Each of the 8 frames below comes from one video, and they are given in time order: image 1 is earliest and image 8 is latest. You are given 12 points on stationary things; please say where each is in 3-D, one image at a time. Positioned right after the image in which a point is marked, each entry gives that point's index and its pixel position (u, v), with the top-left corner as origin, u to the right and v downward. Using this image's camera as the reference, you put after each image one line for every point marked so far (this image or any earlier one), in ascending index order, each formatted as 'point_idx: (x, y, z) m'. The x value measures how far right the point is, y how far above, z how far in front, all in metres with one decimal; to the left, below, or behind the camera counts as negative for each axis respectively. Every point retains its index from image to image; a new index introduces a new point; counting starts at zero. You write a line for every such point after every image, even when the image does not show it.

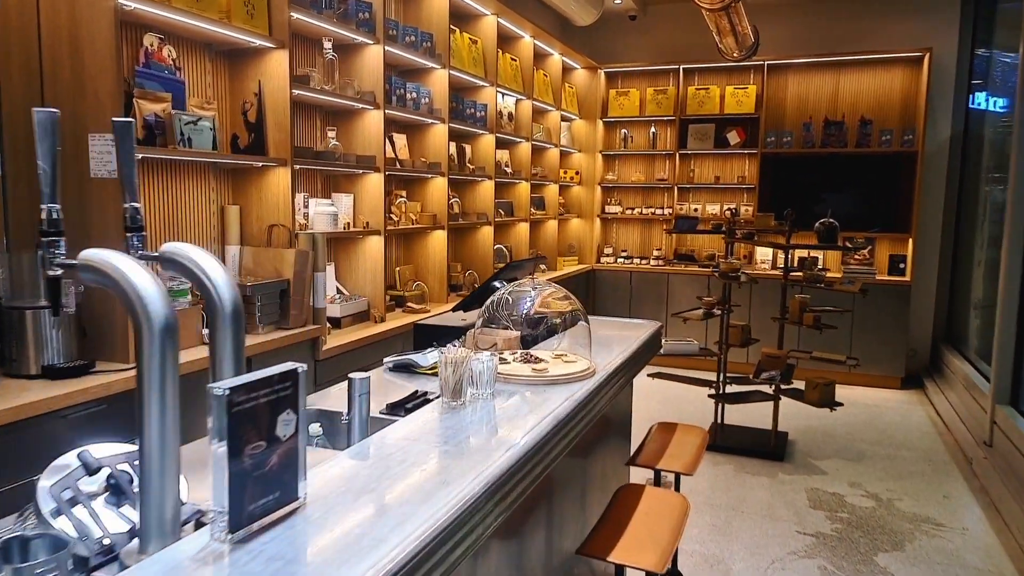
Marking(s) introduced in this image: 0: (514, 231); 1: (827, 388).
0: (0.0, +0.5, +5.9) m
1: (+2.0, -0.6, +4.5) m
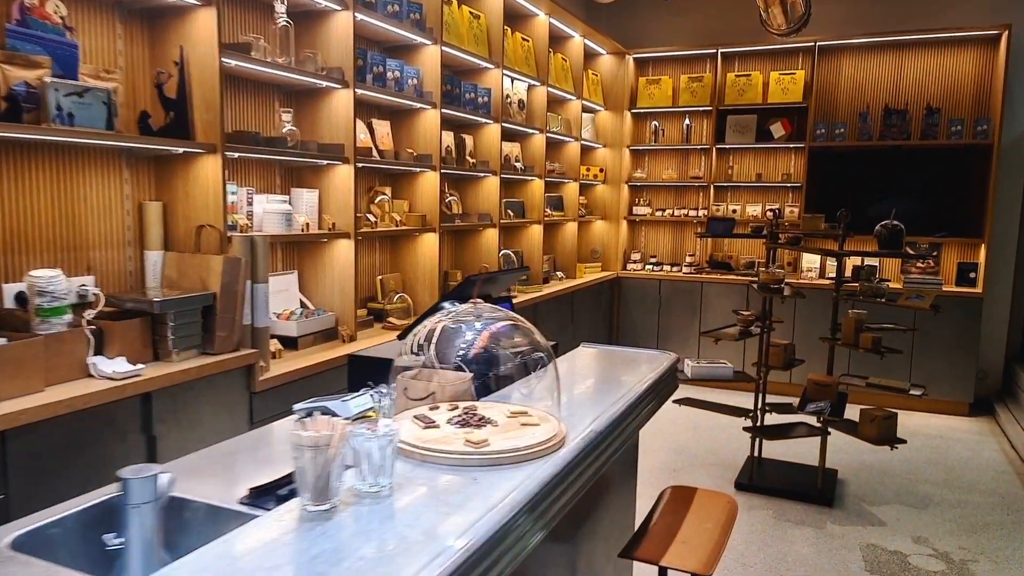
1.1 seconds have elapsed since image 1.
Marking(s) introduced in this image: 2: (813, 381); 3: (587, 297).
0: (+0.1, +0.4, +5.3) m
1: (+2.0, -0.7, +3.8) m
2: (+1.6, -0.5, +3.7) m
3: (+0.7, -0.1, +5.9) m
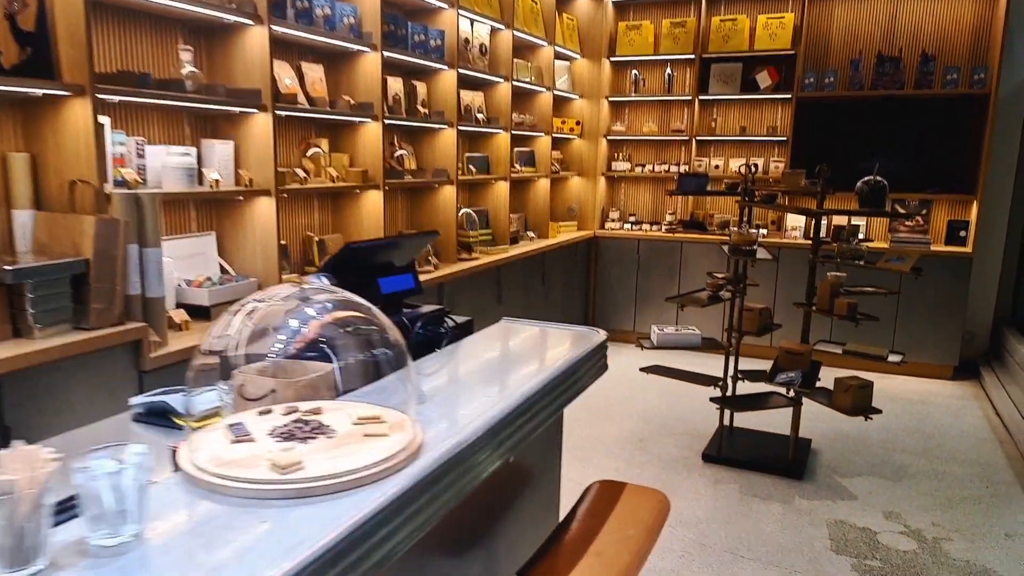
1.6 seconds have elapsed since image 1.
0: (-0.1, +0.7, +5.0) m
1: (+1.8, -0.5, +3.5) m
2: (+1.3, -0.3, +3.5) m
3: (+0.4, +0.2, +5.6) m
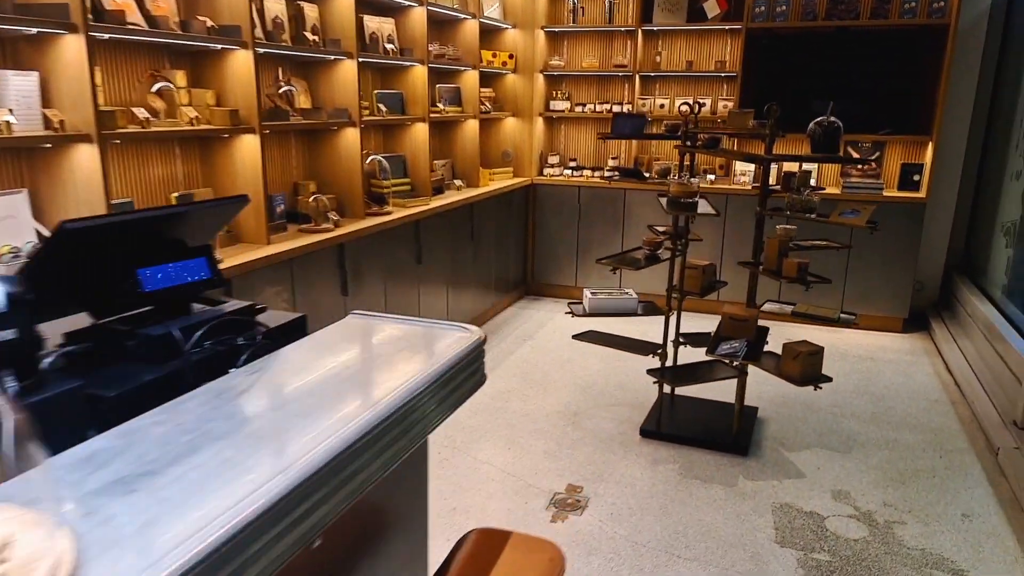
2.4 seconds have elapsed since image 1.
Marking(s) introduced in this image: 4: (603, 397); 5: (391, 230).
0: (-0.7, +1.0, +4.4) m
1: (+1.4, -0.3, +3.2) m
2: (+0.9, -0.1, +3.1) m
3: (-0.1, +0.6, +5.1) m
4: (+0.5, -0.6, +3.9) m
5: (-0.7, +0.3, +3.8) m
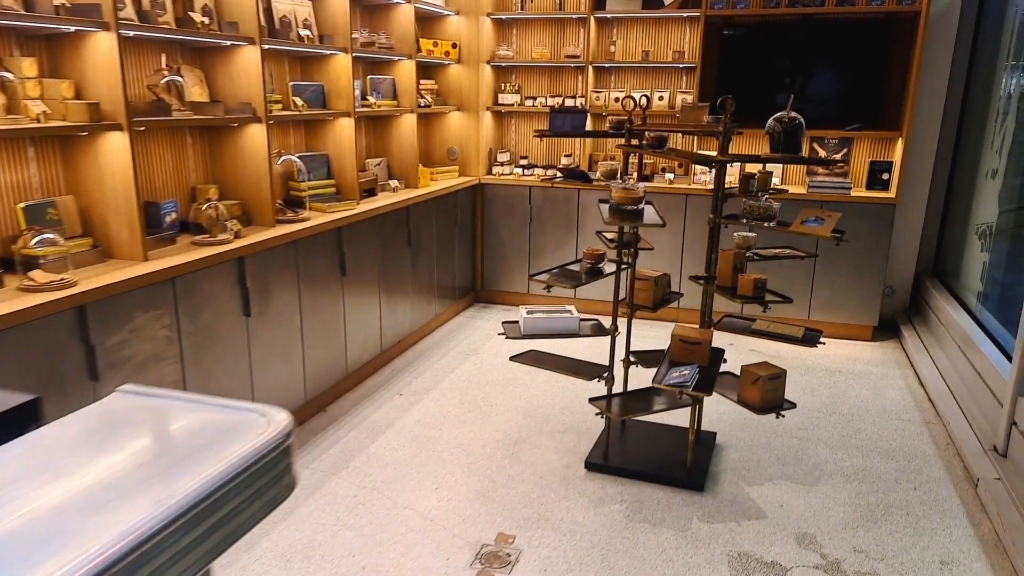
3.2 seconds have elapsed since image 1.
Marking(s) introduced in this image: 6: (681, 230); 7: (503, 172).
0: (-1.0, +0.9, +3.9) m
1: (+1.1, -0.4, +2.8) m
2: (+0.6, -0.2, +2.7) m
3: (-0.5, +0.5, +4.7) m
4: (+0.2, -0.7, +3.5) m
5: (-1.0, +0.2, +3.4) m
6: (+1.1, +0.4, +4.8) m
7: (-0.1, +0.9, +5.4) m
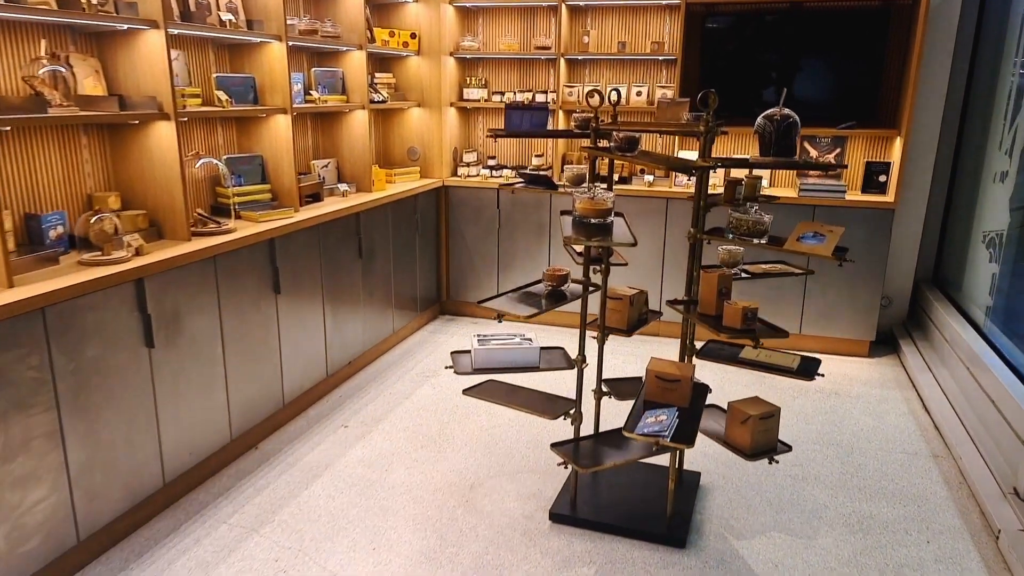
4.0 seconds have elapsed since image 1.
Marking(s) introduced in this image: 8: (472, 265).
0: (-1.2, +0.8, +3.5) m
1: (+0.9, -0.5, +2.4) m
2: (+0.5, -0.3, +2.3) m
3: (-0.7, +0.4, +4.3) m
4: (0.0, -0.8, +3.1) m
5: (-1.2, +0.1, +2.9) m
6: (+0.9, +0.3, +4.4) m
7: (-0.3, +0.8, +5.0) m
8: (-0.3, +0.2, +5.0) m
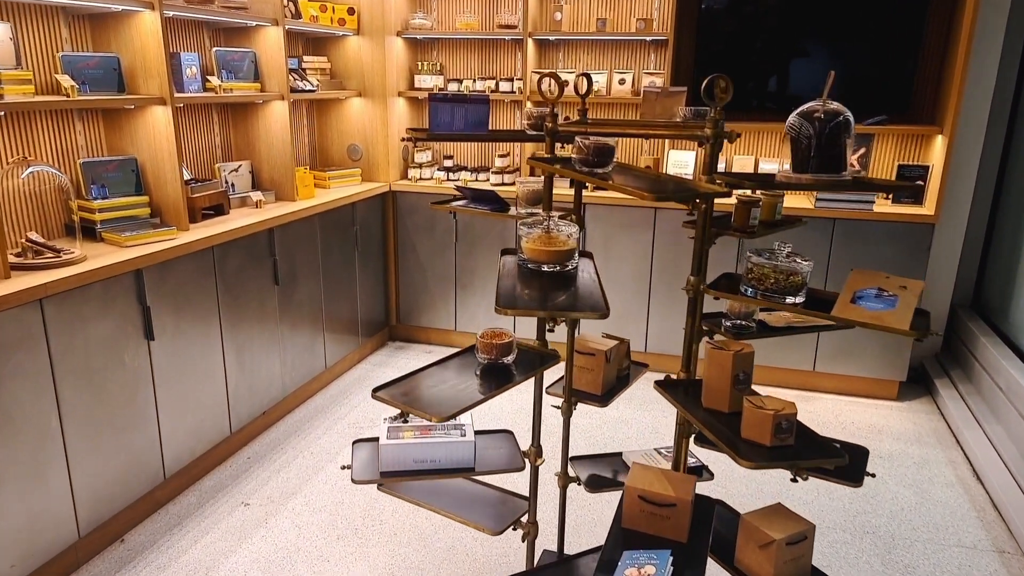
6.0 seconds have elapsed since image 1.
0: (-1.4, +0.6, +2.7) m
1: (+0.7, -0.6, +1.7) m
2: (+0.3, -0.4, +1.6) m
3: (-1.0, +0.3, +3.5) m
4: (-0.2, -0.9, +2.4) m
5: (-1.4, 0.0, +2.2) m
6: (+0.7, +0.2, +3.6) m
7: (-0.5, +0.7, +4.2) m
8: (-0.5, 0.0, +4.2) m
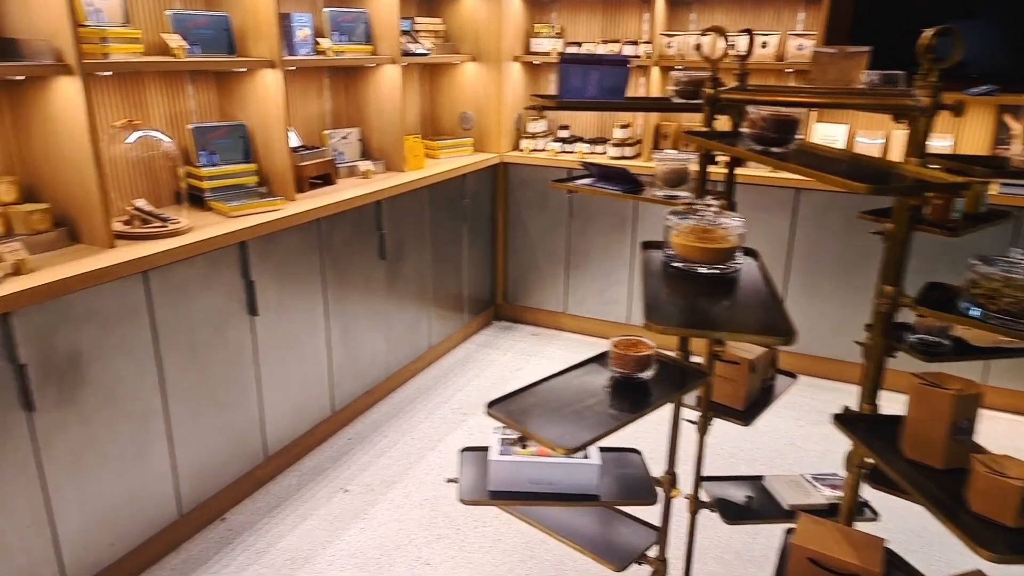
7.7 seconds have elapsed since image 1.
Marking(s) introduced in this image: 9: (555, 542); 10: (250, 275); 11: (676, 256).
0: (-1.0, +0.7, +2.6) m
1: (+0.9, -0.7, +1.4) m
2: (+0.5, -0.5, +1.3) m
3: (-0.4, +0.4, +3.3) m
4: (+0.1, -0.9, +2.2) m
5: (-1.0, +0.1, +2.1) m
6: (+1.3, +0.2, +3.2) m
7: (+0.1, +0.8, +3.9) m
8: (+0.1, +0.1, +4.0) m
9: (+0.1, -0.8, +2.3) m
10: (-0.9, 0.0, +2.4) m
11: (+0.3, +0.1, +1.4) m
